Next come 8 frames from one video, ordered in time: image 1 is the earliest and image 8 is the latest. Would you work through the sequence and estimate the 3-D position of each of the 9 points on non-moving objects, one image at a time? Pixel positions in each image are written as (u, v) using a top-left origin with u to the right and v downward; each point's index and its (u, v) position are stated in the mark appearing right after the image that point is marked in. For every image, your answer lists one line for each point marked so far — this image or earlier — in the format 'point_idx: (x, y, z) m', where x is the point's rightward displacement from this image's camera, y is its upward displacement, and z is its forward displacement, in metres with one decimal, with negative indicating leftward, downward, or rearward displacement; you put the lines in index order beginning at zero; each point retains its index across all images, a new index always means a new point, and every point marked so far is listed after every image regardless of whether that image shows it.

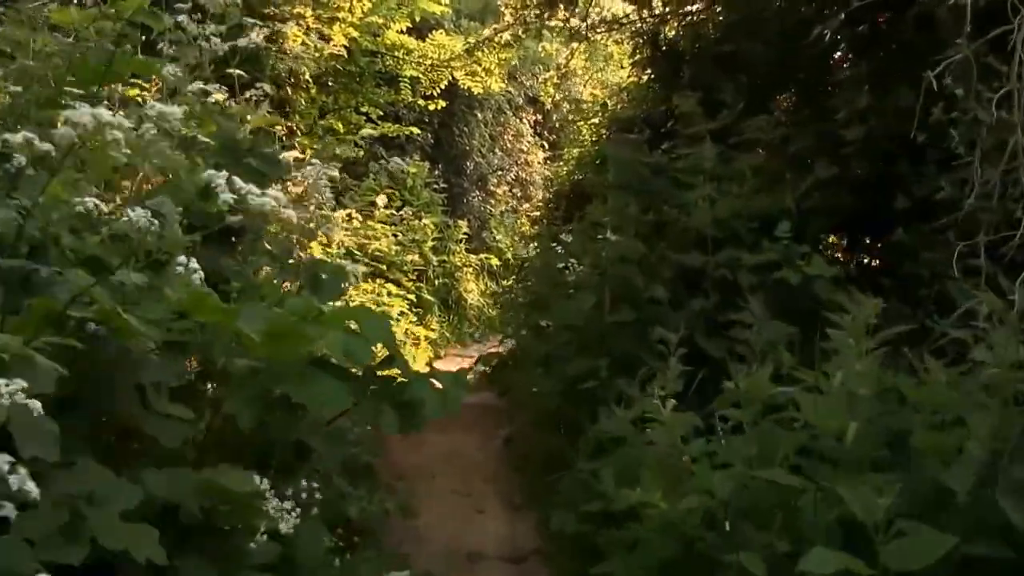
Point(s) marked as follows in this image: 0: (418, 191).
0: (-0.4, +0.4, +6.5) m
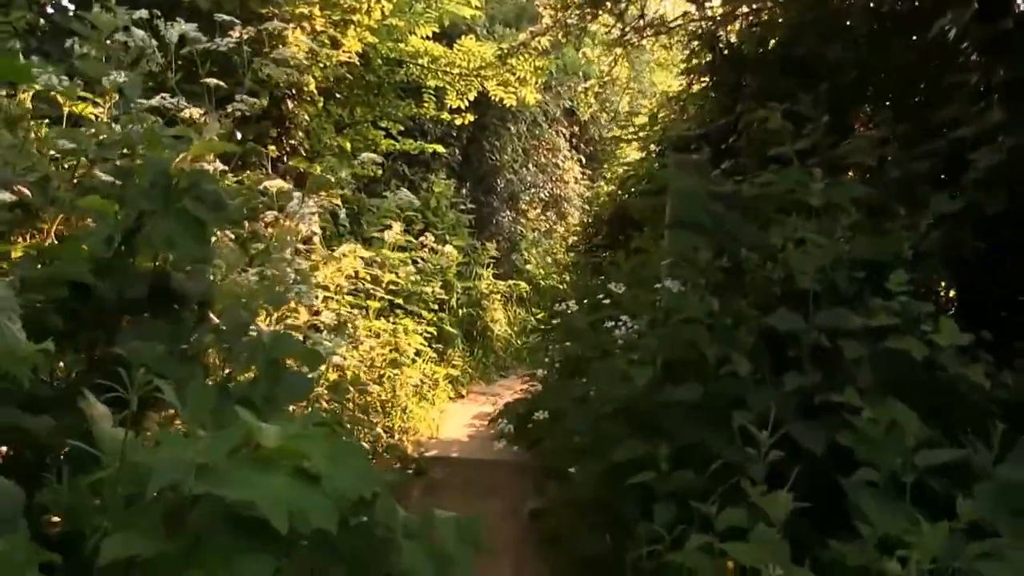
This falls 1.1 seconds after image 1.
0: (-0.2, +0.3, +6.0) m
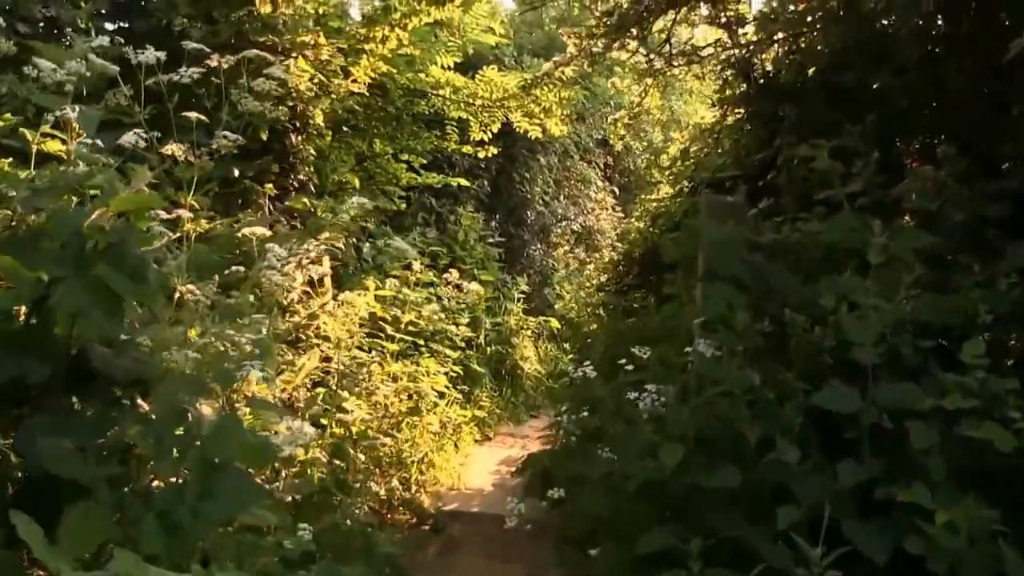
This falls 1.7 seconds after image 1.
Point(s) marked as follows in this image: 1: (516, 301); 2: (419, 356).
0: (-0.1, +0.2, +5.7) m
1: (0.0, -0.1, +6.0) m
2: (-0.3, -0.2, +4.4) m
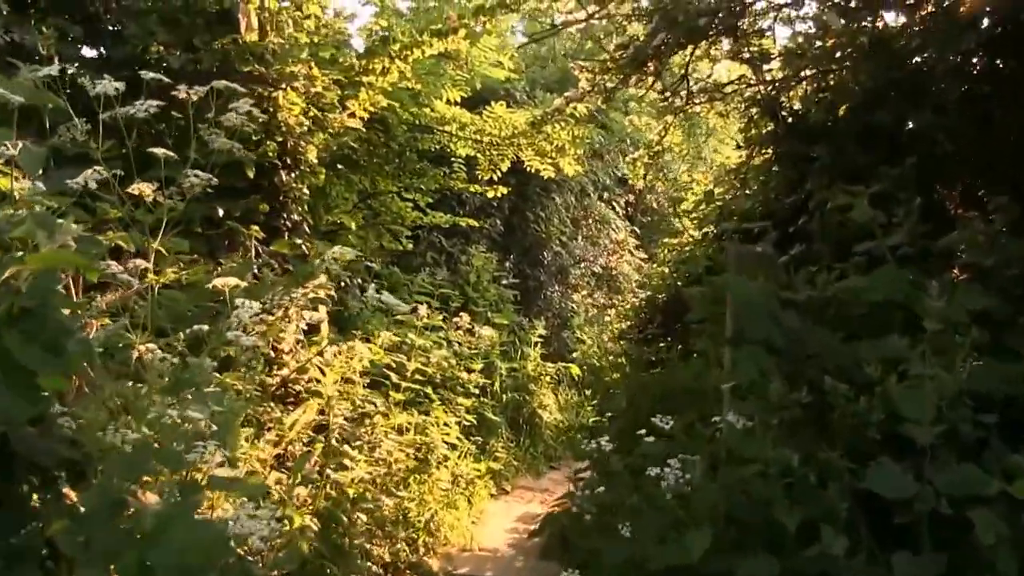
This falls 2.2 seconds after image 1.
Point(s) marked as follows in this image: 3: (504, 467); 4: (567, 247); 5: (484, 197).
0: (-0.1, 0.0, +5.5) m
1: (+0.1, -0.2, +5.8) m
2: (-0.2, -0.3, +4.2) m
3: (0.0, -0.6, +4.7) m
4: (+0.2, +0.2, +6.4) m
5: (-0.1, +0.3, +5.7) m
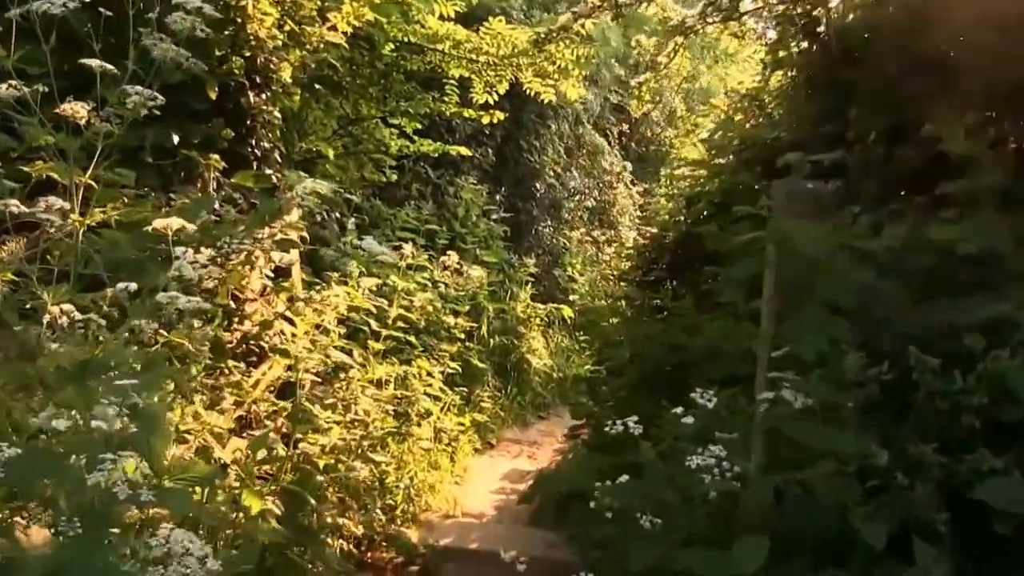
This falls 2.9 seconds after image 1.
0: (-0.1, +0.2, +5.2) m
1: (0.0, 0.0, +5.4) m
2: (-0.3, -0.2, +3.9) m
3: (-0.1, -0.4, +4.4) m
4: (+0.2, +0.4, +6.1) m
5: (-0.1, +0.6, +5.3) m
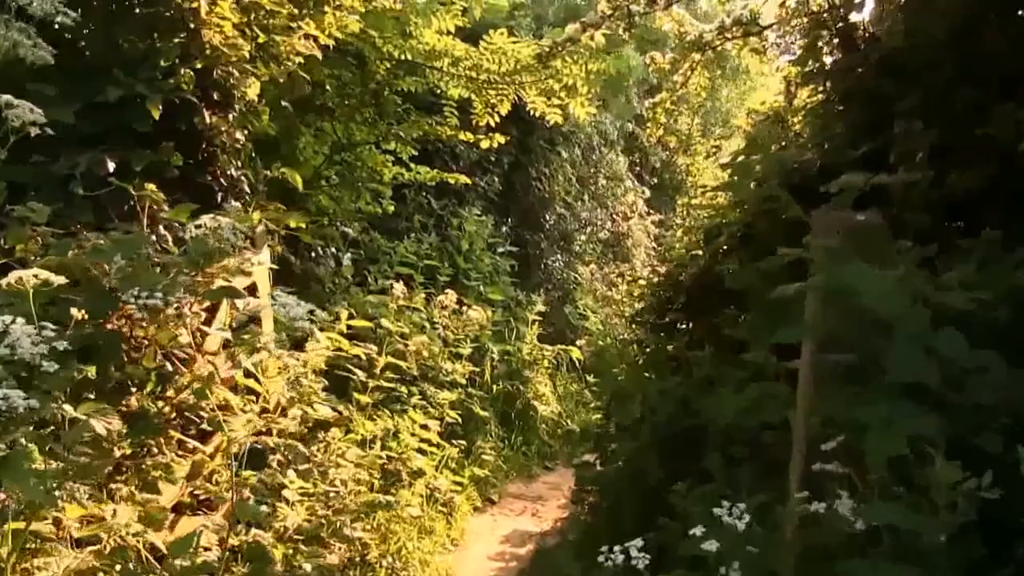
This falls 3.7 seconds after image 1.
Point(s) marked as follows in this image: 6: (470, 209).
0: (-0.1, +0.1, +4.8) m
1: (+0.1, -0.1, +5.1) m
2: (-0.2, -0.3, +3.5) m
3: (-0.1, -0.5, +4.0) m
4: (+0.2, +0.3, +5.7) m
5: (-0.1, +0.4, +5.0) m
6: (-0.1, +0.2, +4.9) m
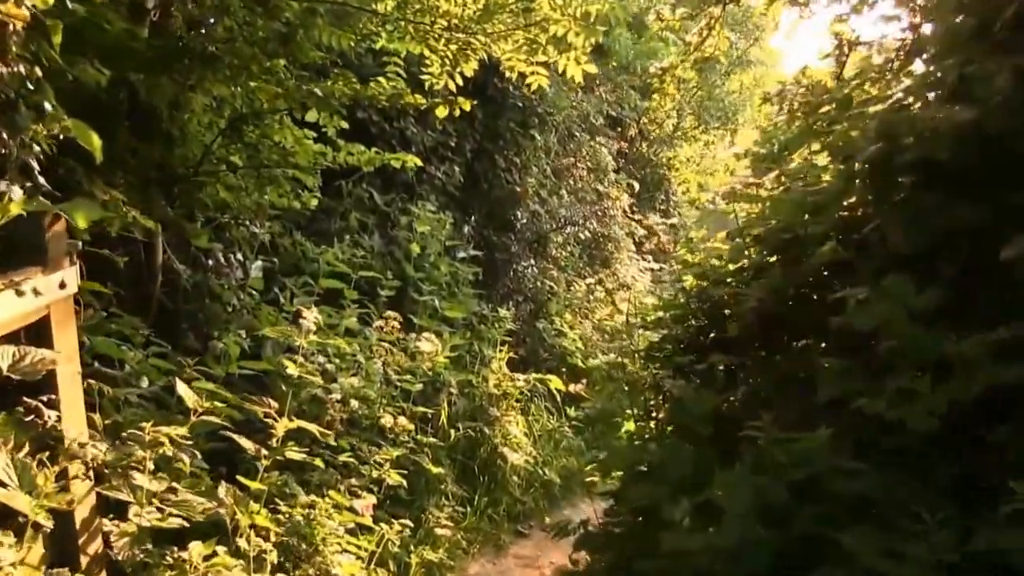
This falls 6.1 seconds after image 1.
0: (-0.2, +0.1, +3.8) m
1: (0.0, -0.2, +4.1) m
2: (-0.3, -0.3, +2.5) m
3: (-0.1, -0.5, +3.1) m
4: (+0.1, +0.2, +4.7) m
5: (-0.2, +0.4, +4.0) m
6: (-0.2, +0.2, +3.9) m
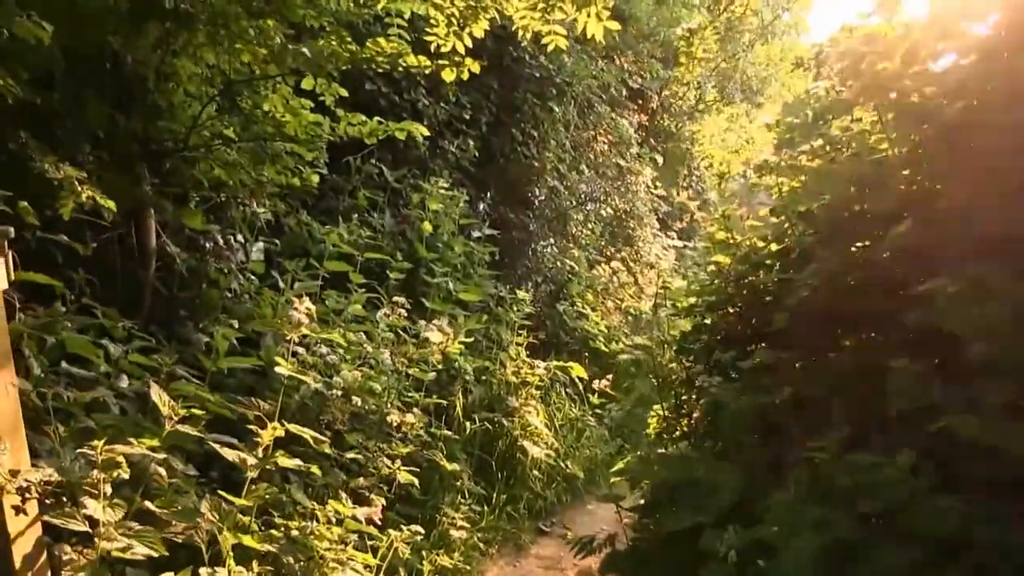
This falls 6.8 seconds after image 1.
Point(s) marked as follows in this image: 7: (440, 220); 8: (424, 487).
0: (-0.2, +0.1, +3.6) m
1: (0.0, -0.1, +3.9) m
2: (-0.3, -0.3, +2.3) m
3: (-0.1, -0.5, +2.8) m
4: (+0.2, +0.3, +4.5) m
5: (-0.2, +0.4, +3.8) m
6: (-0.2, +0.3, +3.6) m
7: (-0.2, +0.2, +3.6) m
8: (-0.2, -0.4, +2.9) m
